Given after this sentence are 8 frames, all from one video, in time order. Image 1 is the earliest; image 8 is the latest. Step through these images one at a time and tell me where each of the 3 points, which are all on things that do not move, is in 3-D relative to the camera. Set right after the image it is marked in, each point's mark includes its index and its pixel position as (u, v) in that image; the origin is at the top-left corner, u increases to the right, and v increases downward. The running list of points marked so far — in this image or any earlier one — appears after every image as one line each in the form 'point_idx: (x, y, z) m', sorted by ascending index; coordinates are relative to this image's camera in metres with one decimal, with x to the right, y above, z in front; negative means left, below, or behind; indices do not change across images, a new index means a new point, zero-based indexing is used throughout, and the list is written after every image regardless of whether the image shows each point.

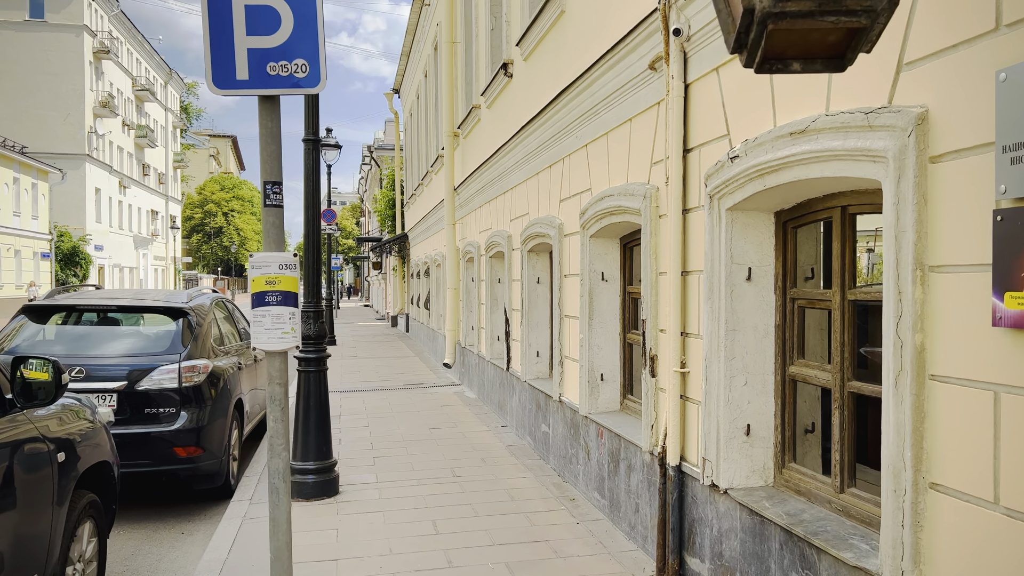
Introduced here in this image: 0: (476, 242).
0: (-0.5, +0.6, +10.1) m
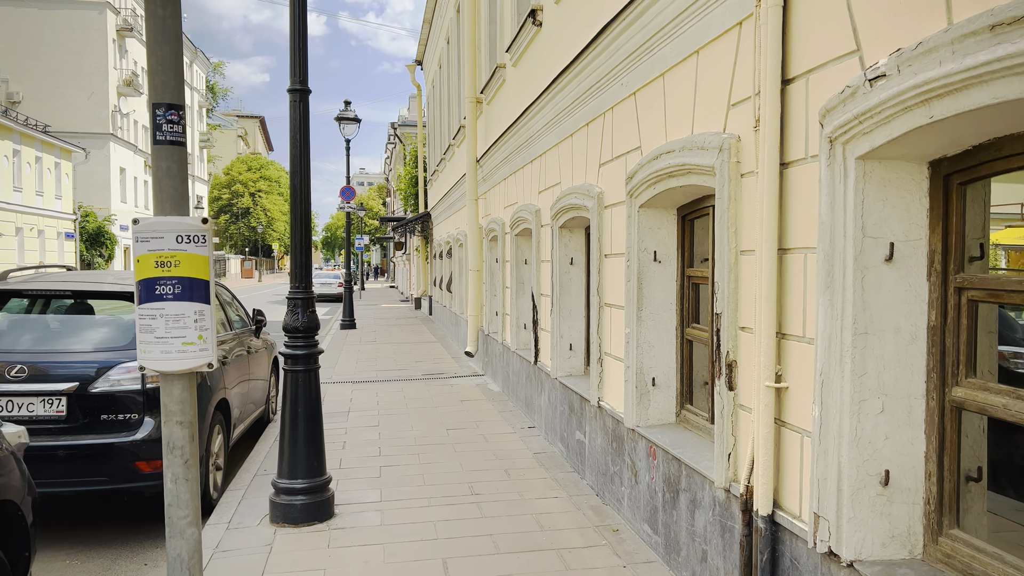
0: (-0.1, +0.8, +9.2) m
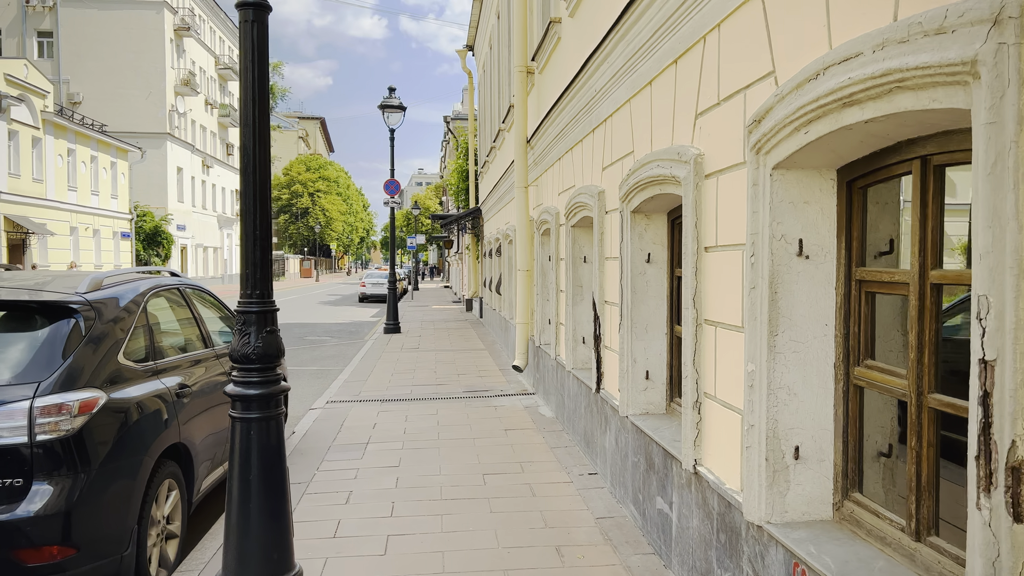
0: (+0.4, +0.8, +7.7) m
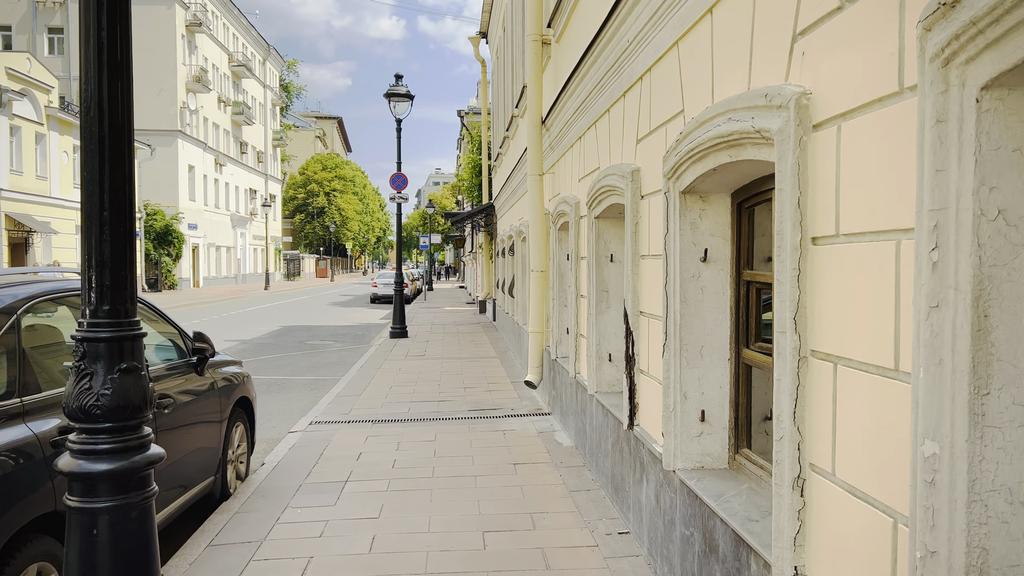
0: (+0.5, +0.8, +6.7) m
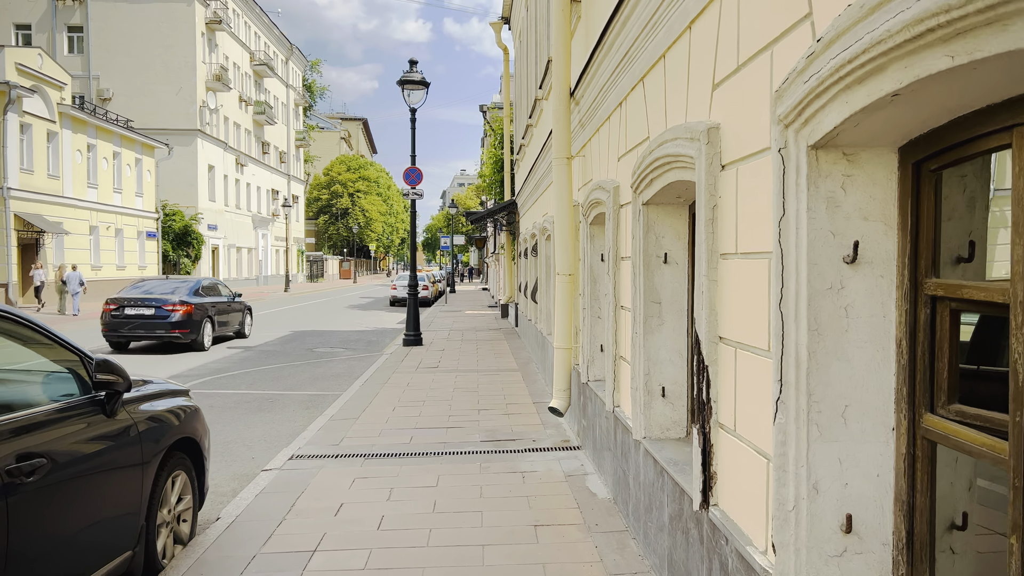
0: (+0.7, +0.7, +5.4) m
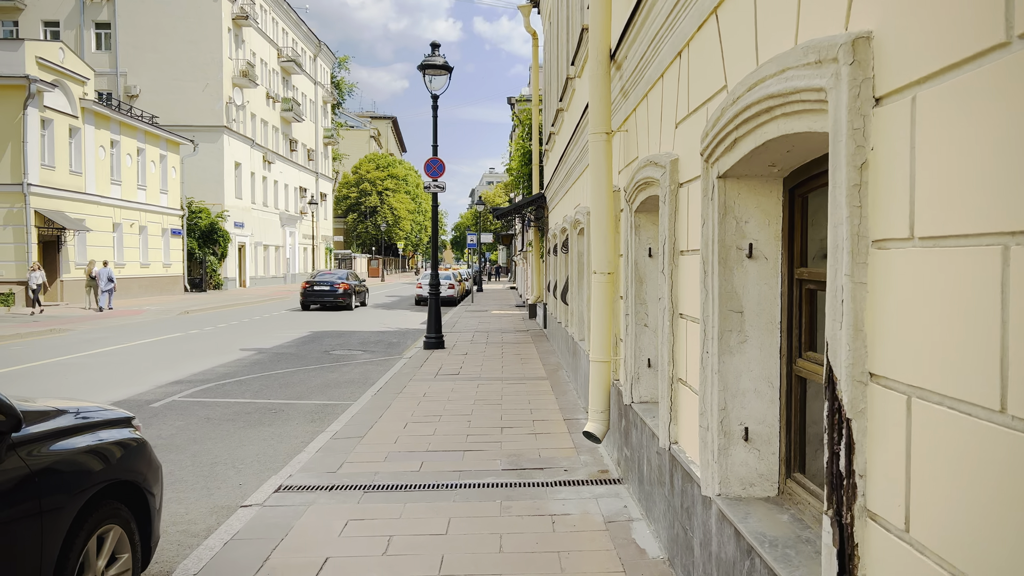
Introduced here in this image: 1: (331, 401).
0: (+0.9, +0.7, +4.5) m
1: (-2.0, -1.3, +8.8) m
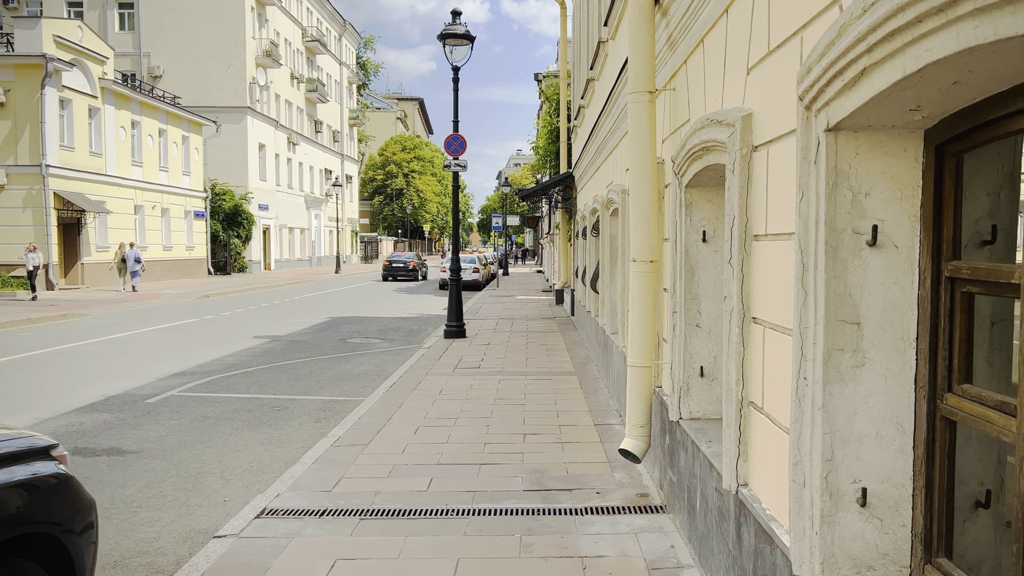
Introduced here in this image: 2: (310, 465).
0: (+1.0, +0.7, +3.7) m
1: (-1.8, -1.1, +8.1) m
2: (-1.3, -1.1, +5.0) m
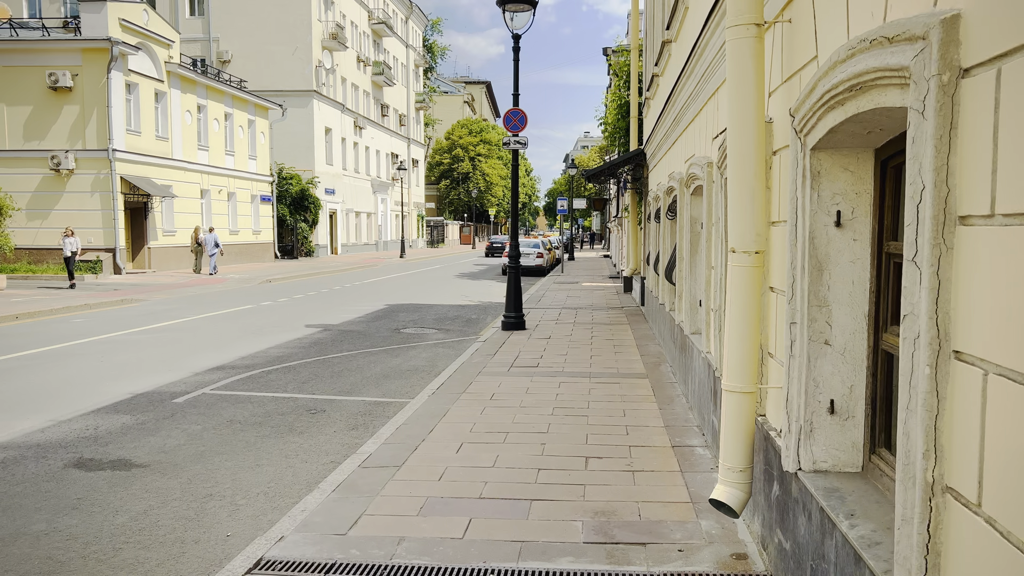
0: (+1.2, +0.7, +2.7) m
1: (-1.2, -1.0, +7.3) m
2: (-1.0, -1.1, +4.2) m
